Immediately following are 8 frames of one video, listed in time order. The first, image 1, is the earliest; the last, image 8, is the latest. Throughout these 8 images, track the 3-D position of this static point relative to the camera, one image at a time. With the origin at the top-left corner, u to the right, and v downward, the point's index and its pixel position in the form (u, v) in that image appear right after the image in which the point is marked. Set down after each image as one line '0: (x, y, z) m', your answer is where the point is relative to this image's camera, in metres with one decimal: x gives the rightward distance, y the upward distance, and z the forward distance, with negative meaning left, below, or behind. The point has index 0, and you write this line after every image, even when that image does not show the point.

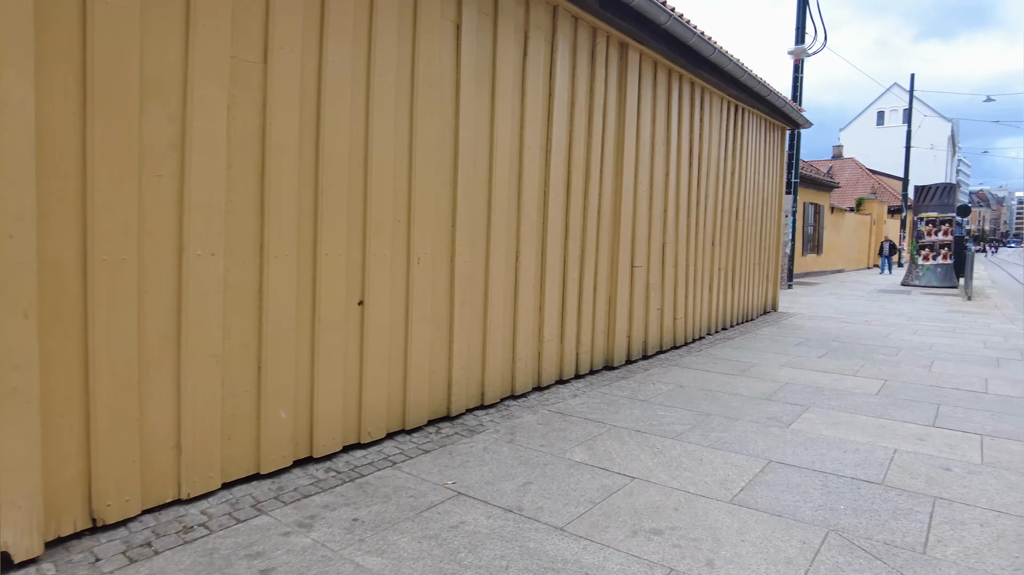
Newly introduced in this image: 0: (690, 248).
0: (+2.1, +0.5, +7.6) m
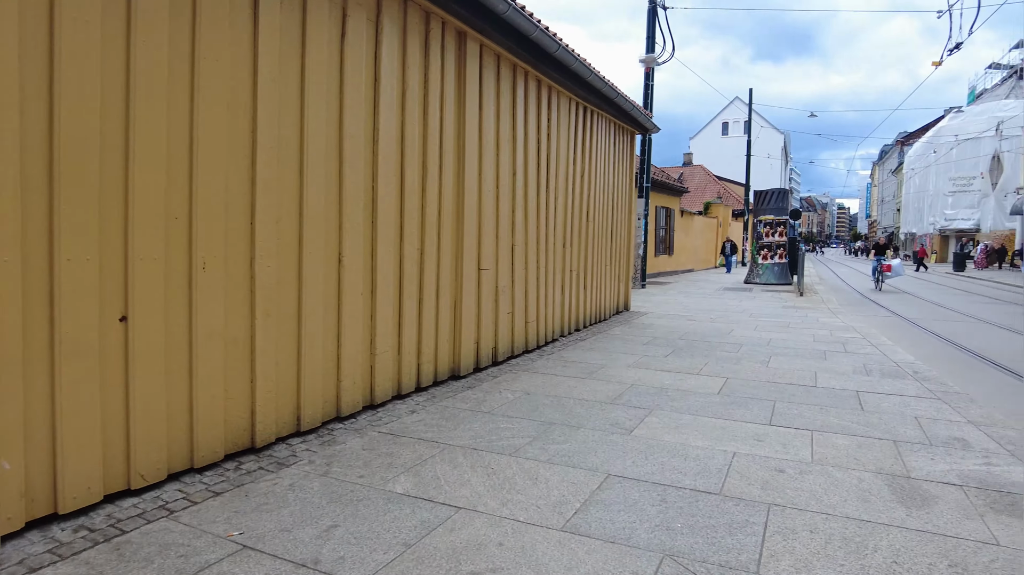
0: (+0.3, +0.4, +7.4) m
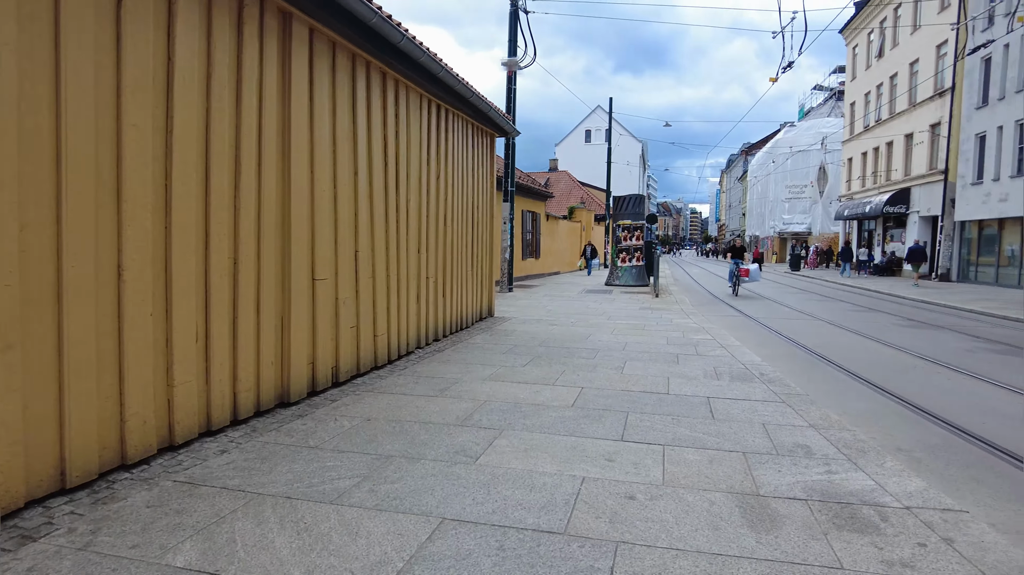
0: (-1.3, +0.3, +6.8) m
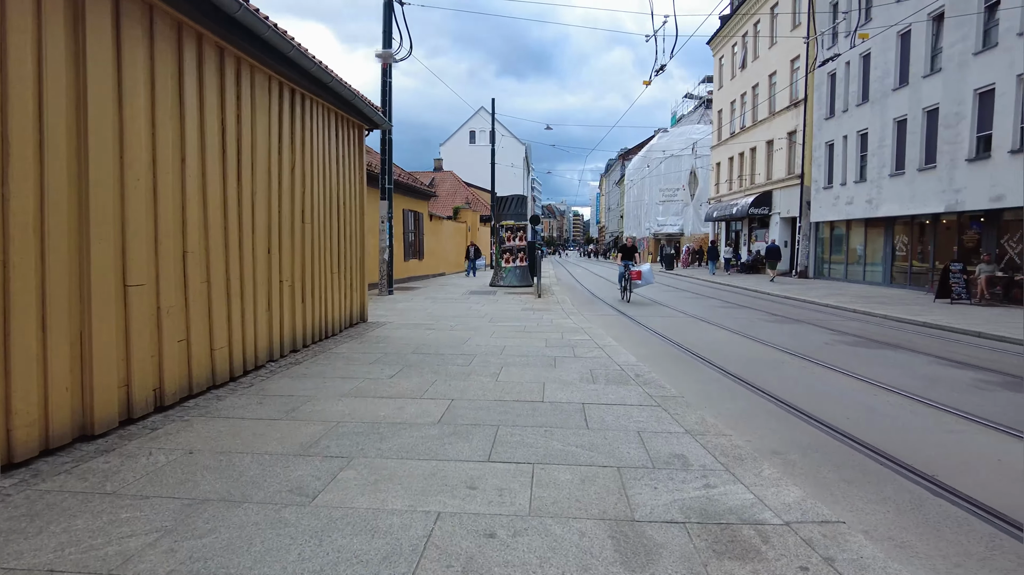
0: (-2.6, +0.3, +6.0) m
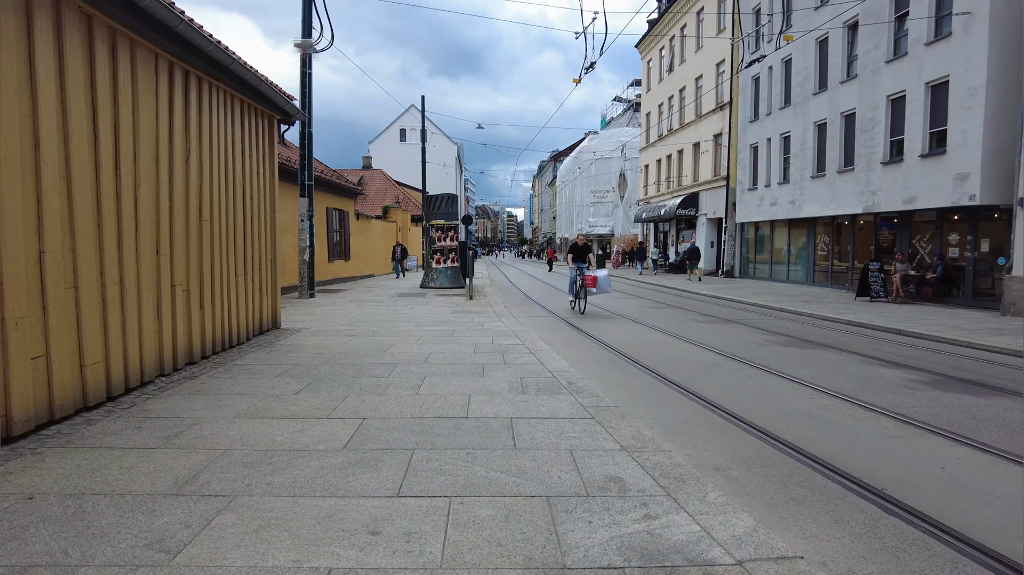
0: (-3.2, +0.2, +5.2) m
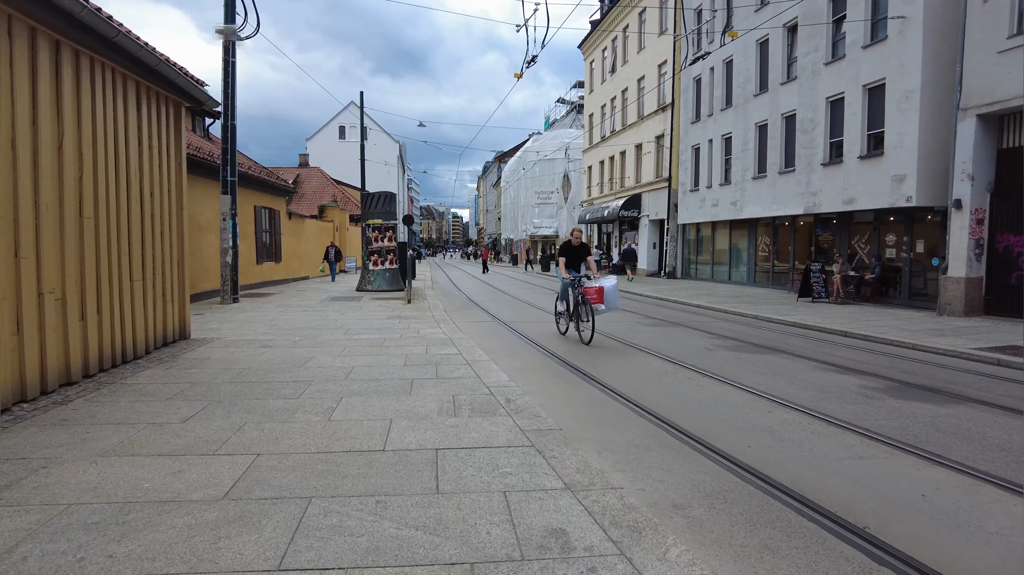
0: (-3.7, +0.2, +4.2) m
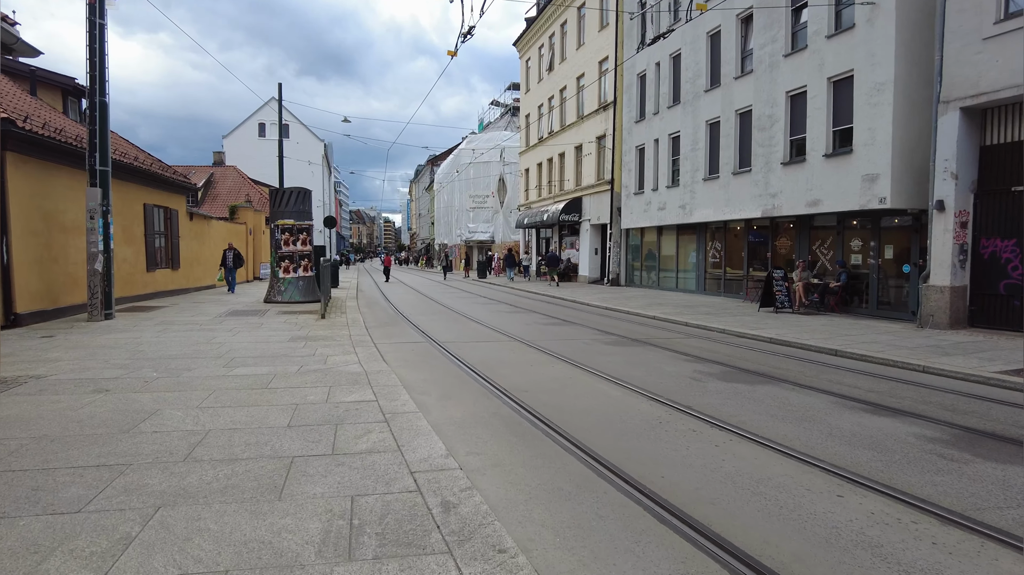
0: (-3.9, 0.0, +1.7) m
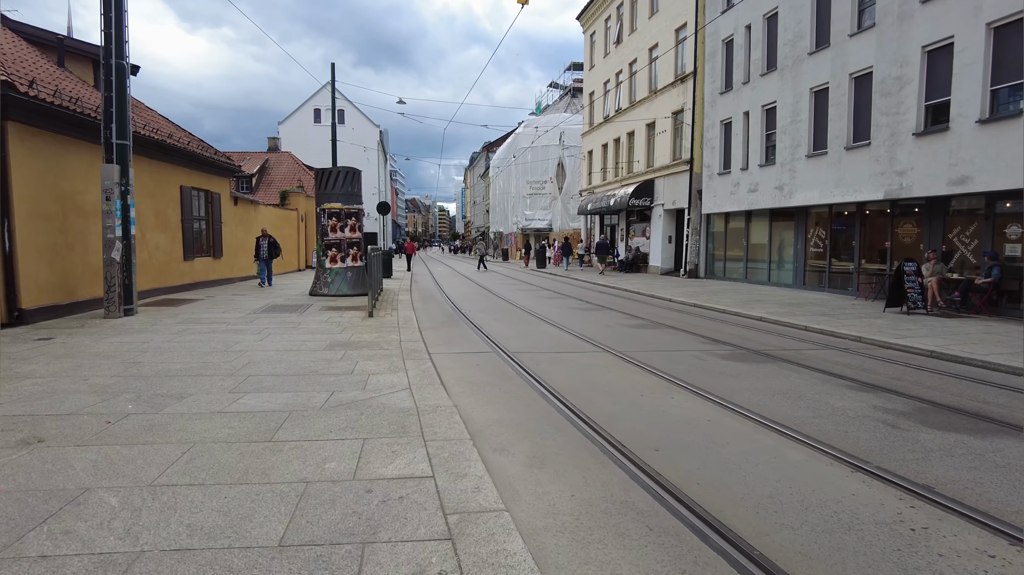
0: (-3.4, -0.1, -0.2) m
